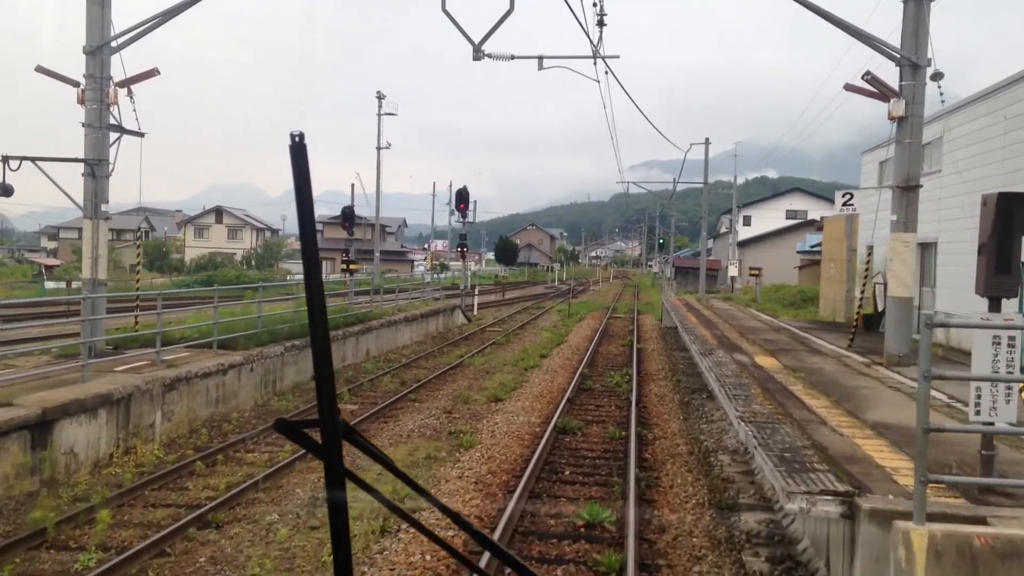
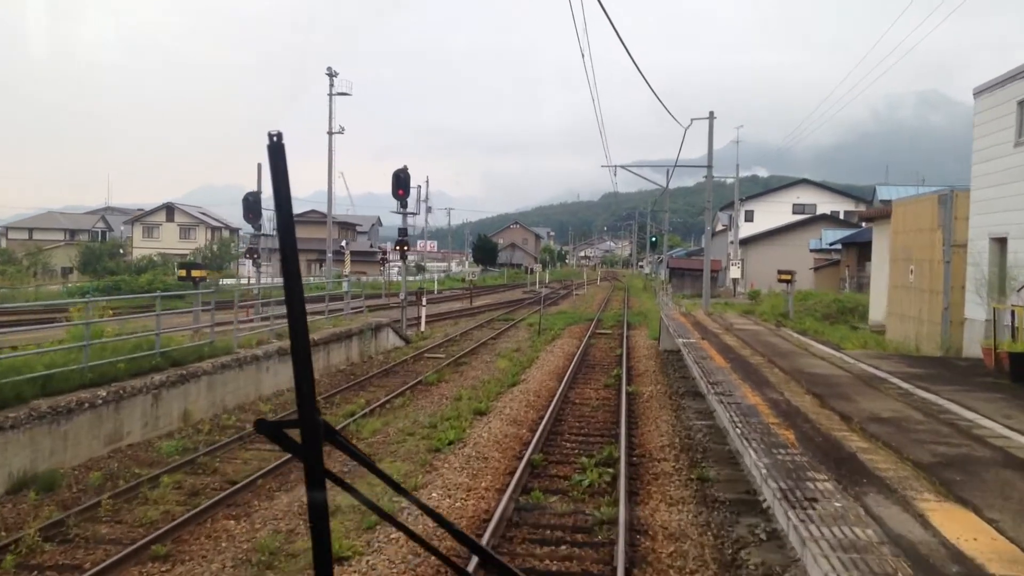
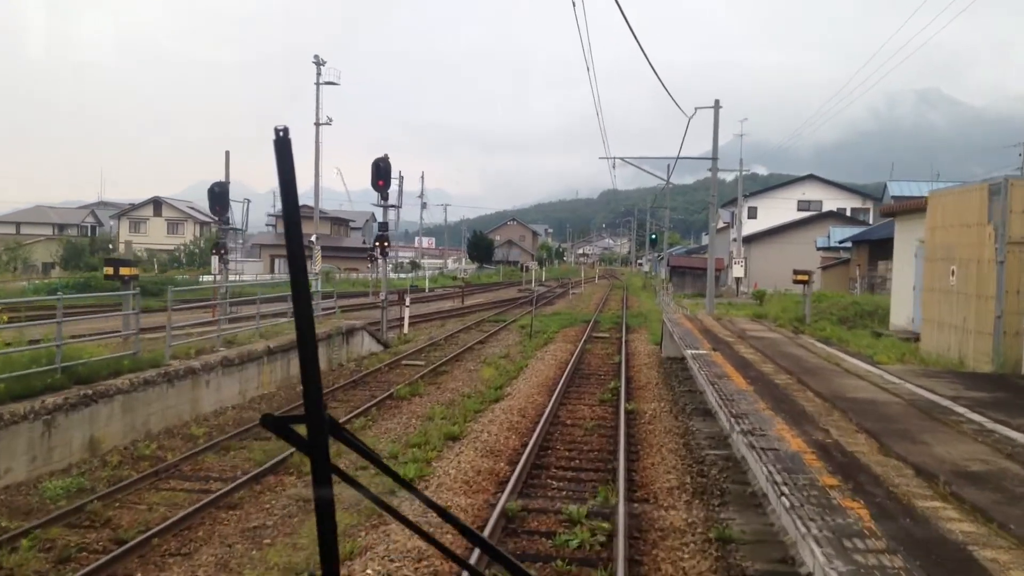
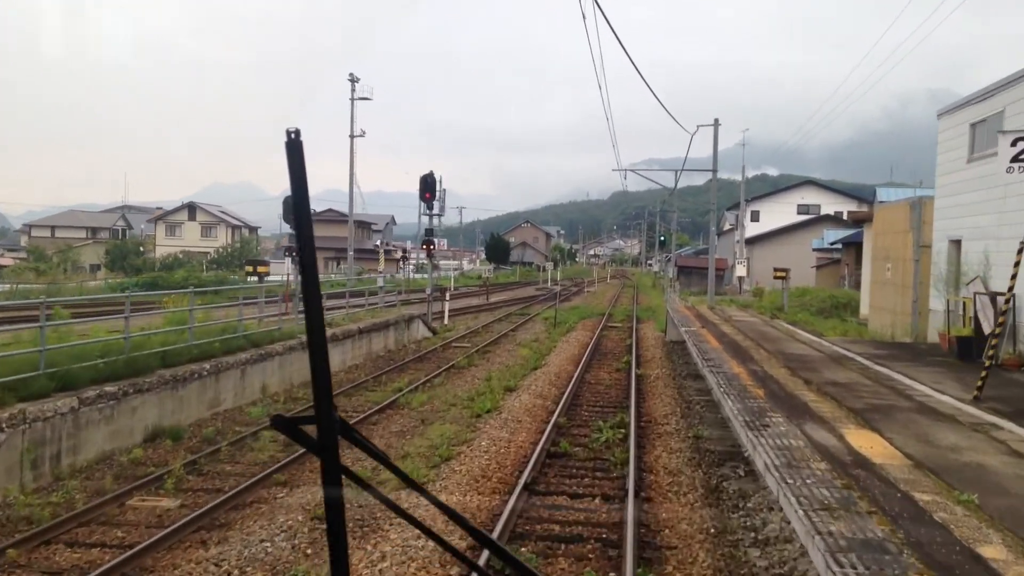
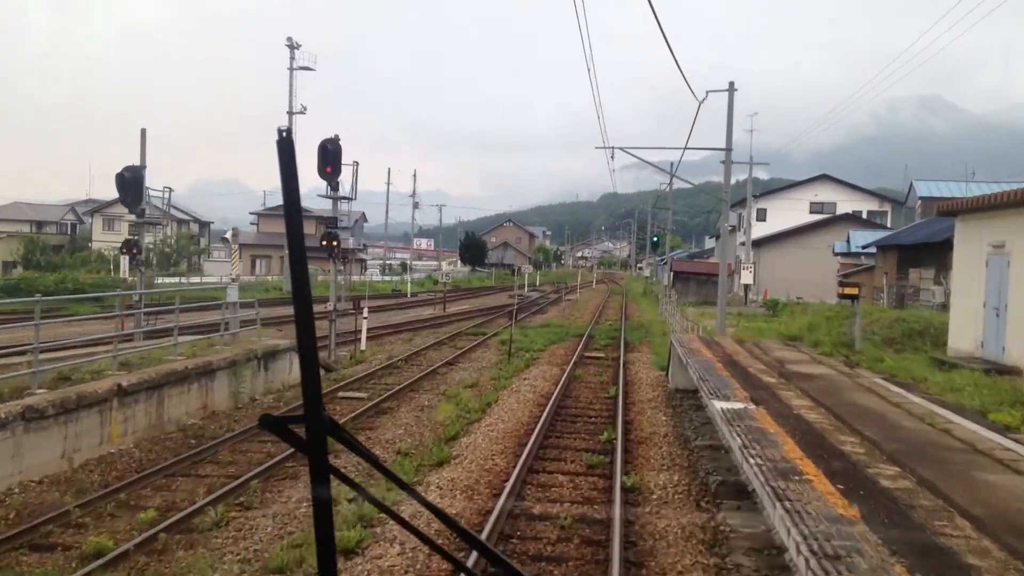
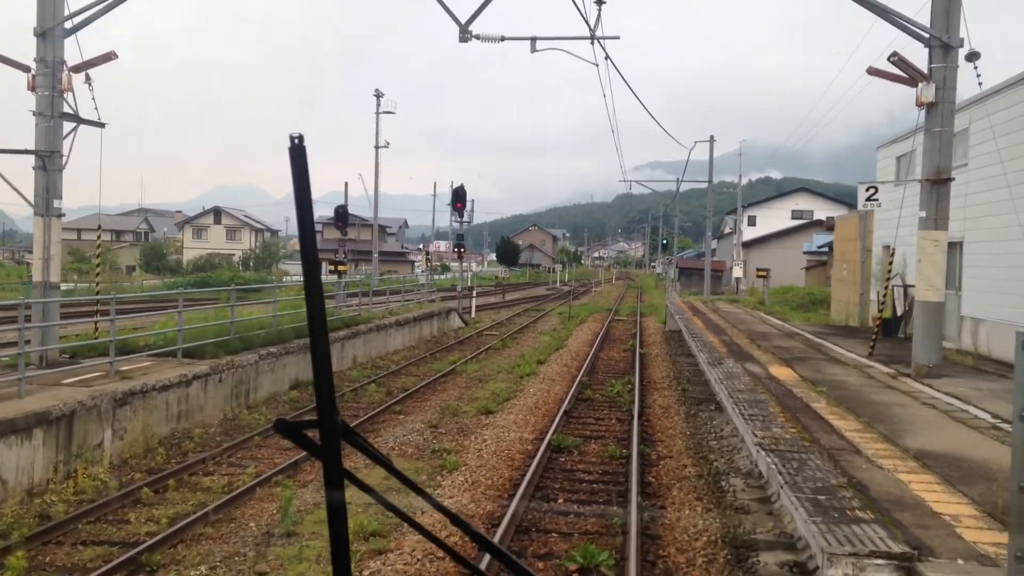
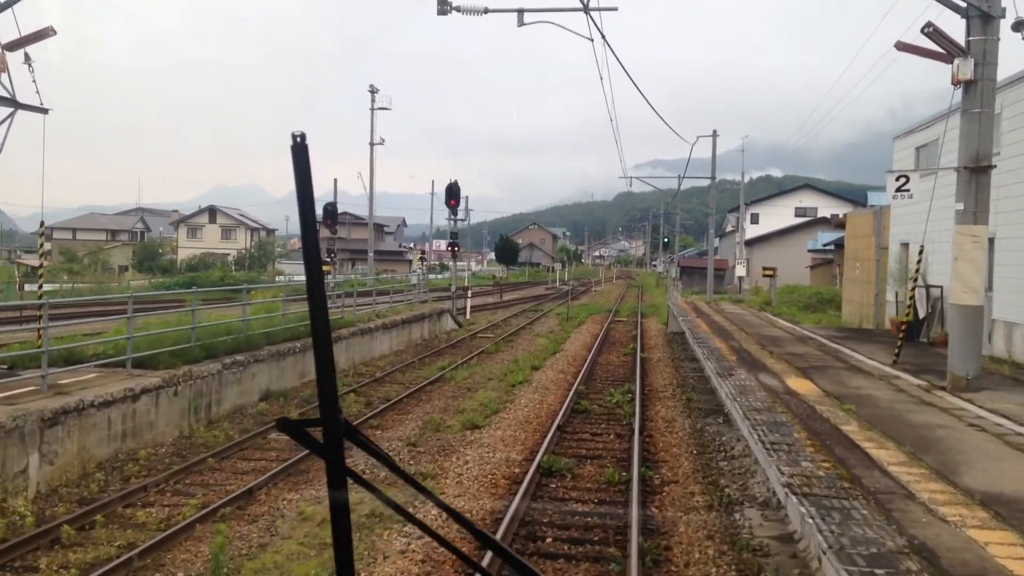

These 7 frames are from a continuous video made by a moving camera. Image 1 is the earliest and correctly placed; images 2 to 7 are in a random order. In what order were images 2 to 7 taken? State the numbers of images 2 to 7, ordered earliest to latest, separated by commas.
6, 7, 4, 2, 3, 5
